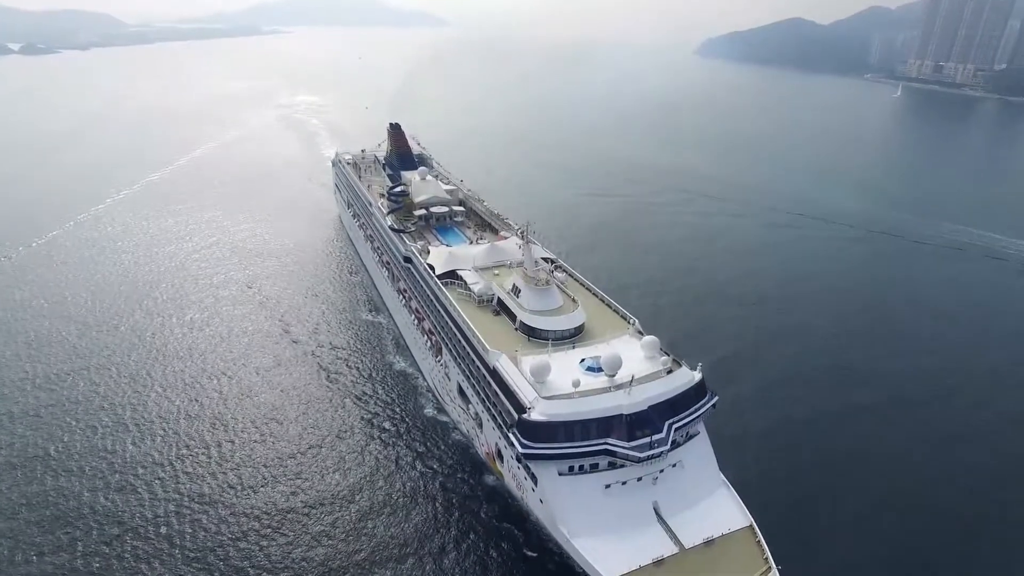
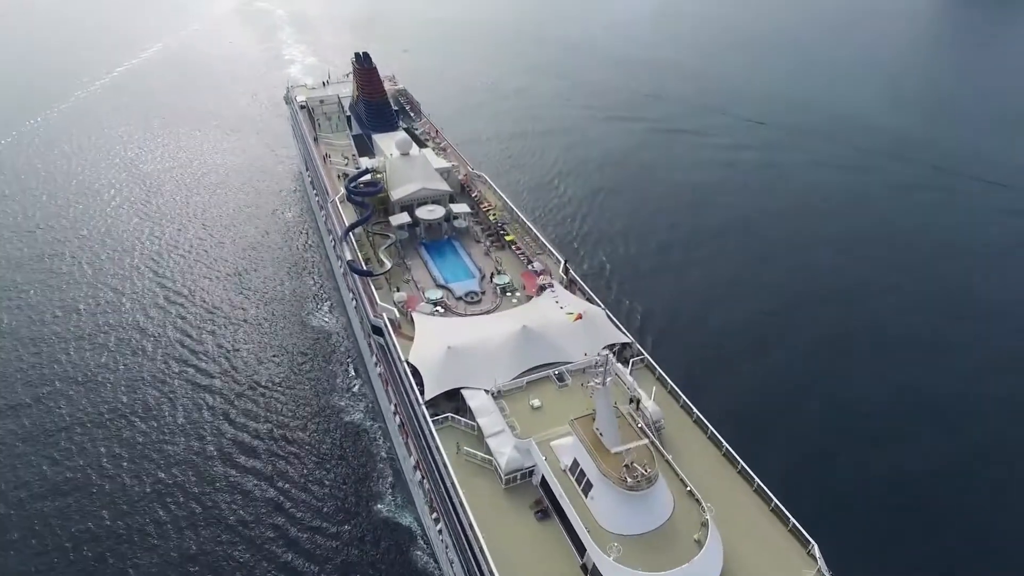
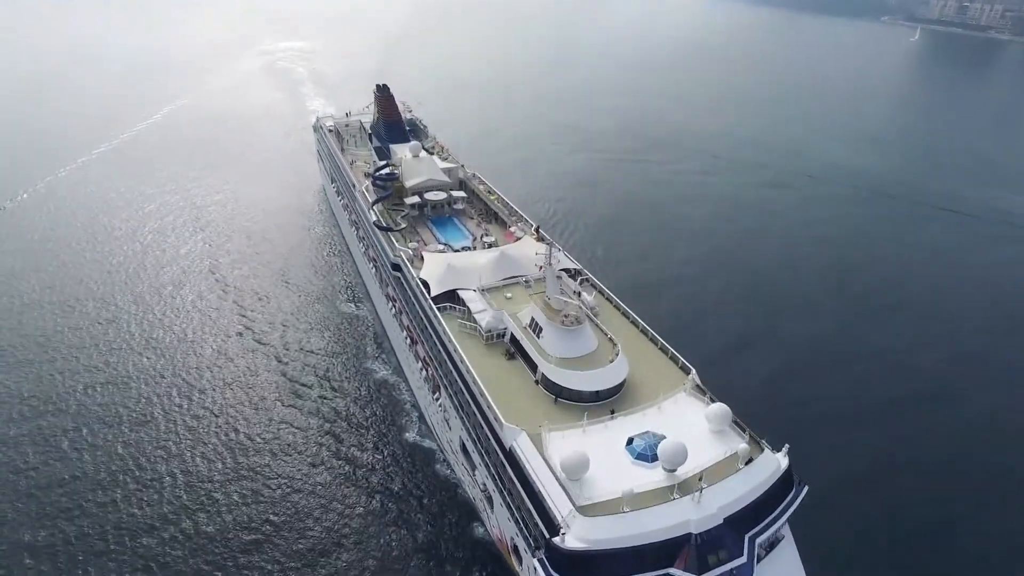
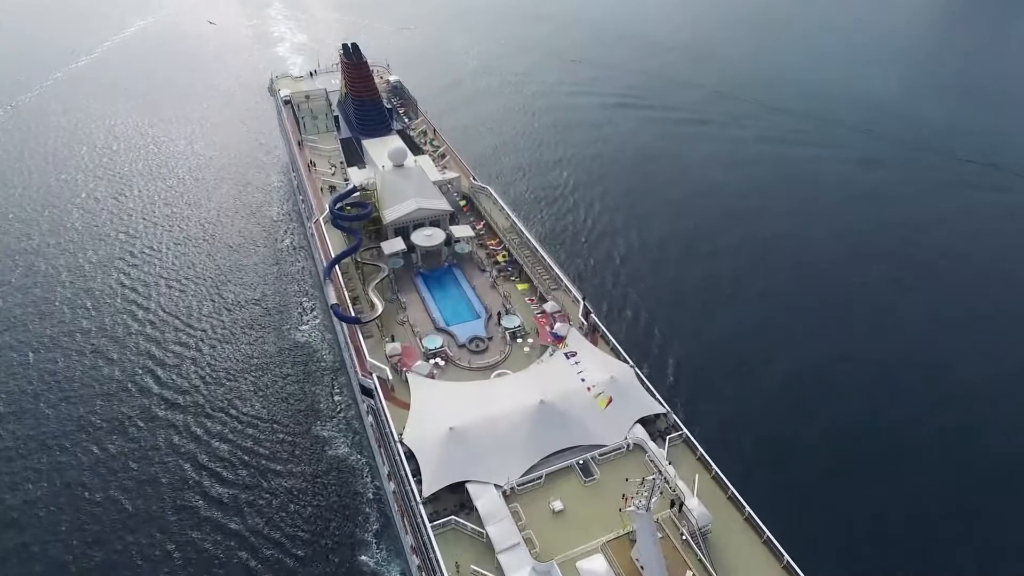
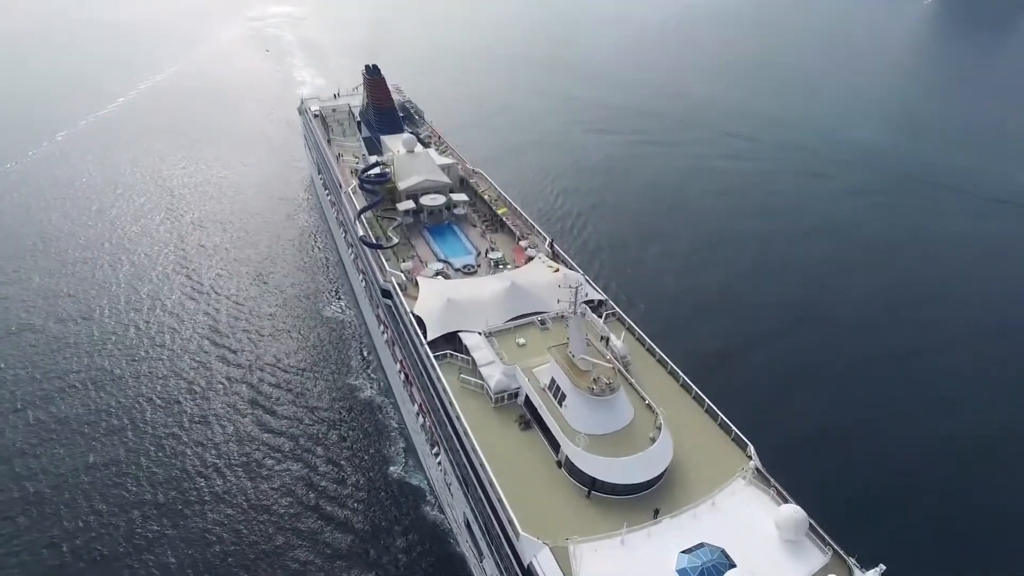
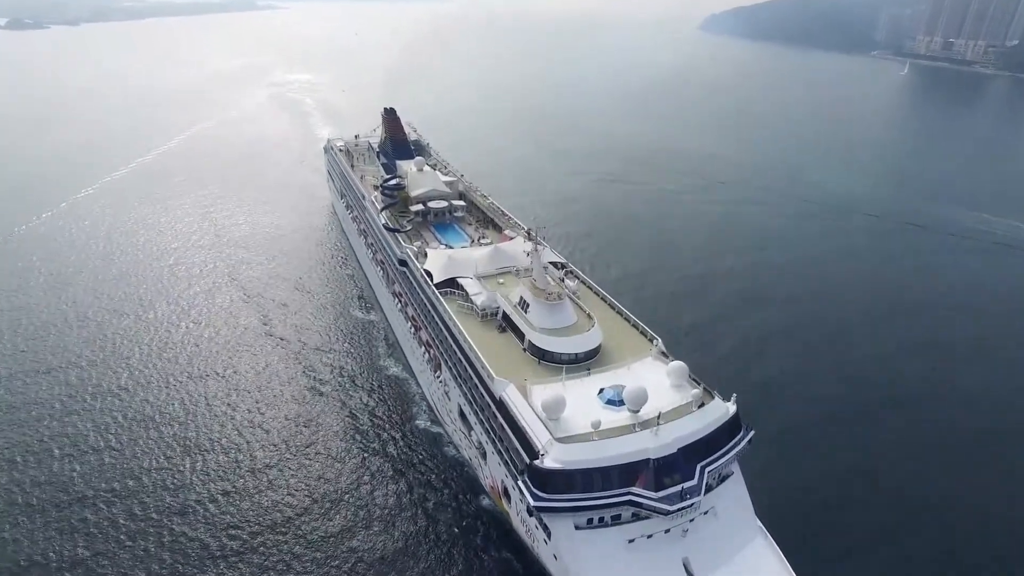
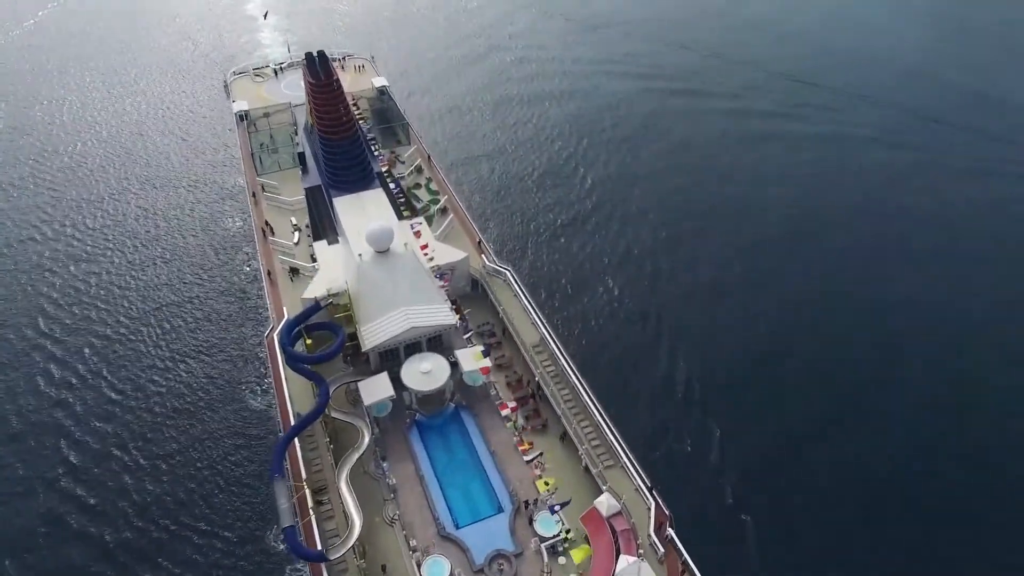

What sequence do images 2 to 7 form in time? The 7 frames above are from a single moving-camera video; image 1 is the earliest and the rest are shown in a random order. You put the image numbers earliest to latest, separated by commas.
6, 3, 5, 2, 4, 7
